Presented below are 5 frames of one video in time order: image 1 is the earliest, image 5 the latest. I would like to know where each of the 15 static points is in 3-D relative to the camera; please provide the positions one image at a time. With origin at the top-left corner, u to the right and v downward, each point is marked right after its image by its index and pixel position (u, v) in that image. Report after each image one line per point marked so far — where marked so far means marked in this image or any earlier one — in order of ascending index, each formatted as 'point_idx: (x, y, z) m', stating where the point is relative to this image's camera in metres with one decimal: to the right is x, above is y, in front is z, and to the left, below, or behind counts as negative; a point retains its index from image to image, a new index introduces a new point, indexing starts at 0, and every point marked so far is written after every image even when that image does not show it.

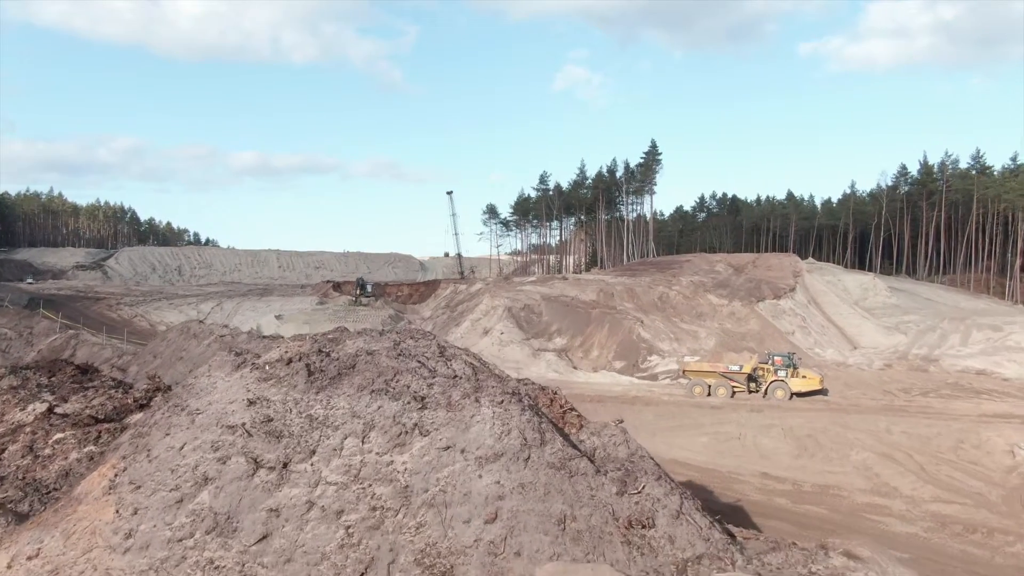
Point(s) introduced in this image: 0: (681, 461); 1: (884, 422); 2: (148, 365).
0: (+2.6, -2.6, +12.9) m
1: (+6.8, -2.5, +15.4) m
2: (-7.0, -1.5, +16.2) m
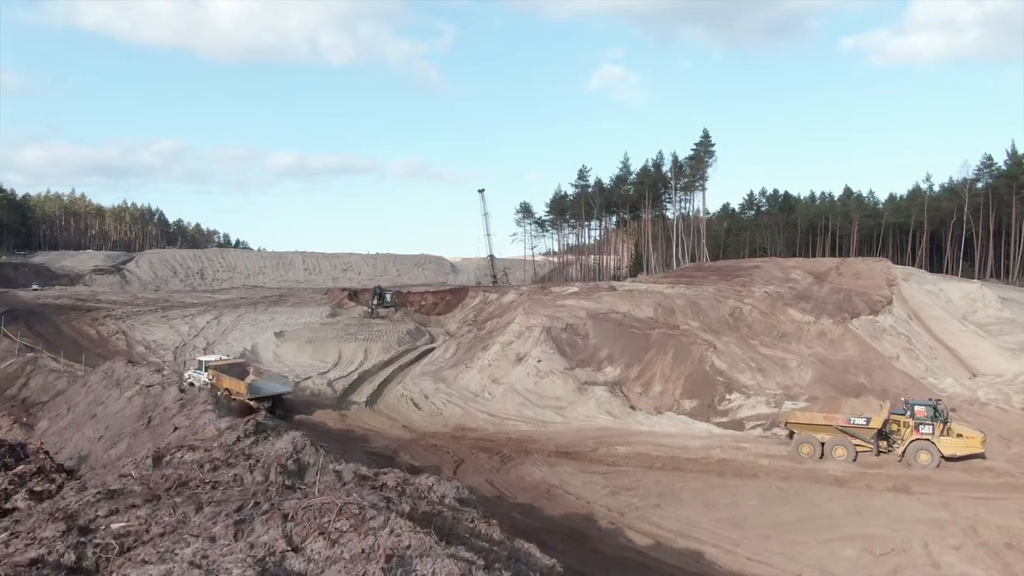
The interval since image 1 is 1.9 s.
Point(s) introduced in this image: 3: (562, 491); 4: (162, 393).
0: (+3.1, -3.0, +8.1) m
1: (+7.4, -2.8, +10.5) m
2: (-6.4, -1.9, +11.9) m
3: (+0.7, -2.9, +11.8) m
4: (-4.4, -1.3, +10.6) m
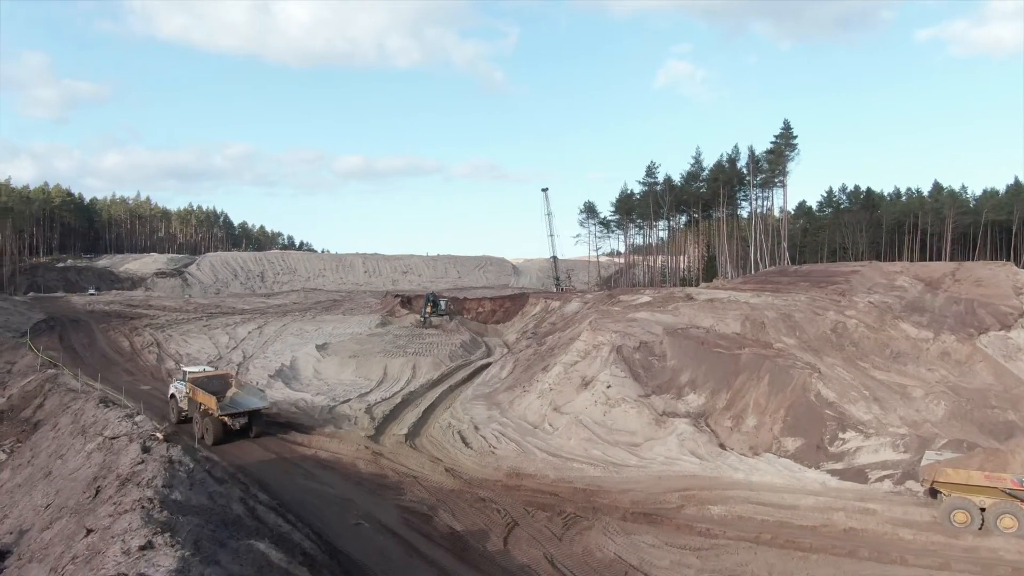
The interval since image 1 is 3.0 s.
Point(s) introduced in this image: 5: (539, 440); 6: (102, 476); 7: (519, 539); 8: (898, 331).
0: (+3.5, -3.3, +5.2) m
1: (+8.0, -3.1, +7.2) m
2: (-5.7, -2.2, +9.6) m
3: (+1.4, -3.1, +9.1) m
4: (-3.8, -1.6, +8.2) m
5: (+0.5, -2.7, +15.1) m
6: (-3.8, -1.7, +7.7) m
7: (+0.1, -3.1, +10.2) m
8: (+8.6, -0.9, +18.7) m
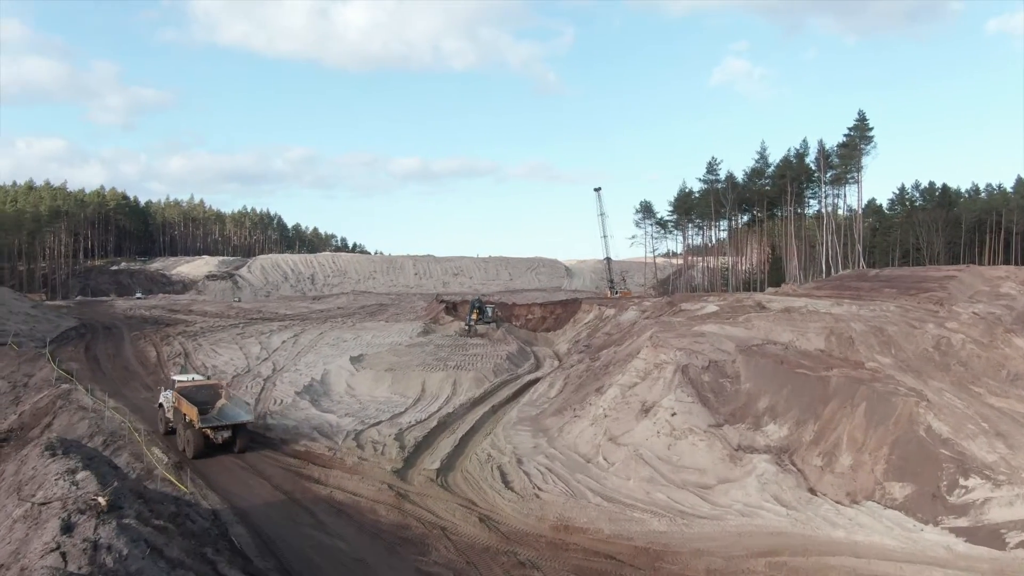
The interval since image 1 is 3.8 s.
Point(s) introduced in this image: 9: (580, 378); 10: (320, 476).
0: (+3.6, -3.5, +2.8) m
1: (+8.2, -3.2, +4.5) m
2: (-5.3, -2.4, +7.8) m
3: (+1.8, -3.3, +6.8) m
4: (-3.5, -1.8, +6.3) m
5: (+1.2, -2.9, +12.9) m
6: (-3.5, -1.9, +5.8) m
7: (+0.5, -3.3, +8.1) m
8: (+9.5, -1.1, +15.9) m
9: (+1.5, -2.0, +18.1) m
10: (-3.0, -2.9, +13.0) m
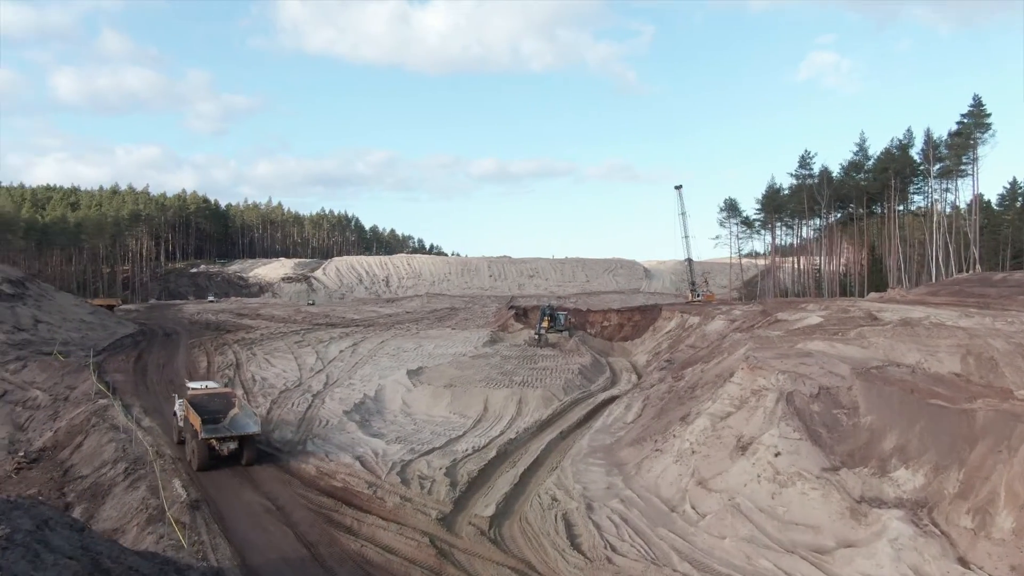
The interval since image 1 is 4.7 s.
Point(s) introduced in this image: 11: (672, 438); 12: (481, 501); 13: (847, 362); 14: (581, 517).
0: (+3.5, -3.6, +0.3) m
1: (+8.2, -3.4, +1.6) m
2: (-4.9, -2.5, +6.1) m
3: (+2.1, -3.5, +4.4) m
4: (-3.2, -1.9, +4.4) m
5: (+2.1, -3.1, +10.5) m
6: (-3.3, -2.1, +3.9) m
7: (+0.9, -3.4, +5.8) m
8: (+10.6, -1.3, +12.8) m
9: (+2.8, -2.1, +15.7) m
10: (-2.1, -3.1, +11.1) m
11: (+2.5, -2.4, +13.4) m
12: (-0.4, -3.1, +12.1) m
13: (+5.5, -1.2, +13.7) m
14: (+0.9, -3.1, +11.2) m
